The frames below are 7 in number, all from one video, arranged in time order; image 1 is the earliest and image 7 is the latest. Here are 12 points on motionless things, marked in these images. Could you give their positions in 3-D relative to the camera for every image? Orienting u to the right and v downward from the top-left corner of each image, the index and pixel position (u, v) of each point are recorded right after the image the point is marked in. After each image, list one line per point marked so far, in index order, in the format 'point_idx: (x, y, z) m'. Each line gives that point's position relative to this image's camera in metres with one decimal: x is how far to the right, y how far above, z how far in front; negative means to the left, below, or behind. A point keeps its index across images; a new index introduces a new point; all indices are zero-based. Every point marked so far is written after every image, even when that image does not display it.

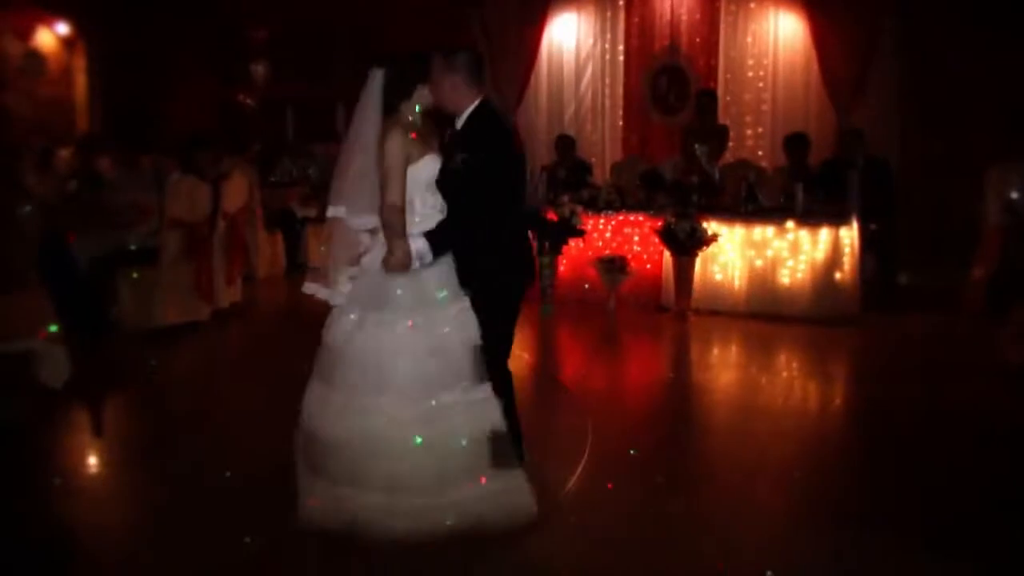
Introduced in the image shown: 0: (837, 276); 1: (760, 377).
0: (+2.1, +0.1, +6.6) m
1: (+1.4, -0.5, +5.6) m
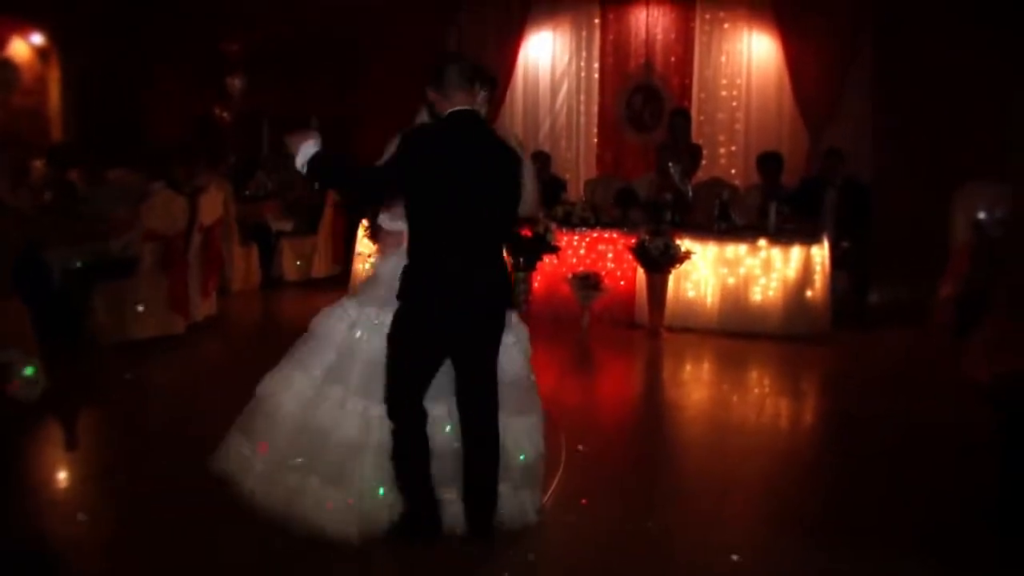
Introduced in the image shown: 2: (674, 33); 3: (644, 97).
0: (+2.0, 0.0, +6.6) m
1: (+1.2, -0.6, +5.6) m
2: (+1.3, +2.1, +8.1) m
3: (+1.1, +1.6, +8.3) m
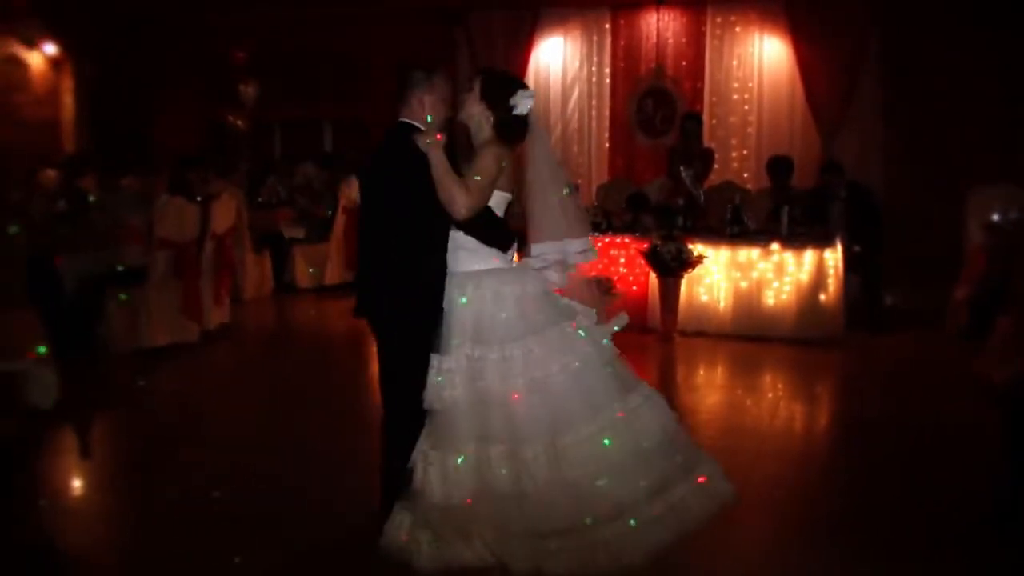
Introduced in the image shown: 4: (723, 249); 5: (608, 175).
0: (+2.0, -0.1, +6.6) m
1: (+1.3, -0.6, +5.6) m
2: (+1.4, +2.1, +8.1) m
3: (+1.2, +1.6, +8.2) m
4: (+1.4, +0.3, +6.7) m
5: (+0.8, +1.0, +8.4) m
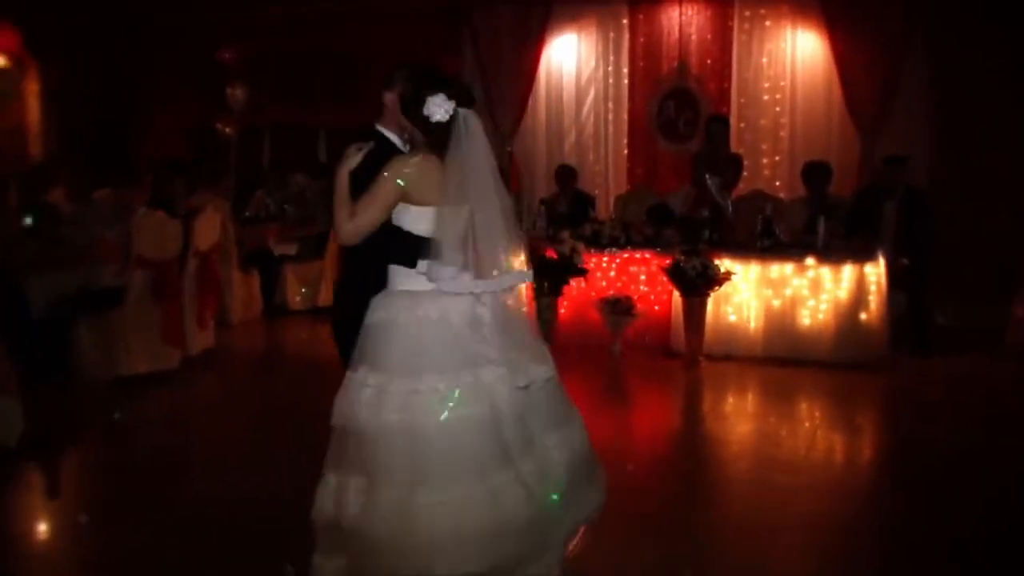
0: (+2.1, -0.2, +6.0) m
1: (+1.3, -0.7, +5.0) m
2: (+1.5, +1.9, +7.6) m
3: (+1.3, +1.4, +7.7) m
4: (+1.5, +0.1, +6.1) m
5: (+0.9, +0.8, +7.9) m
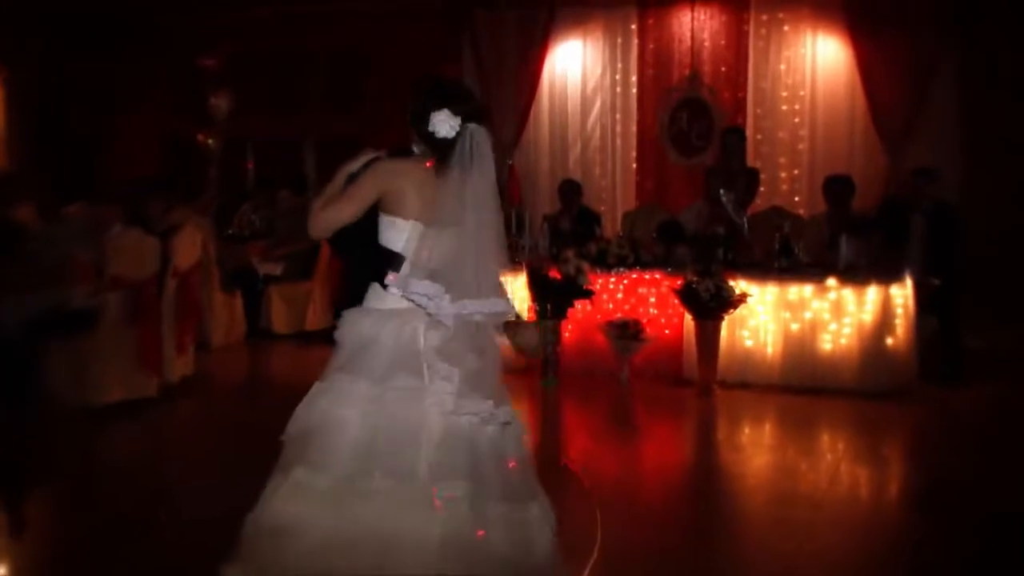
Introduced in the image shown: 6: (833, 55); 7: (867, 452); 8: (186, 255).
0: (+2.1, -0.3, +5.6) m
1: (+1.3, -0.8, +4.6) m
2: (+1.5, +1.8, +7.2) m
3: (+1.3, +1.2, +7.4) m
4: (+1.5, 0.0, +5.7) m
5: (+0.9, +0.6, +7.5) m
6: (+2.2, +1.6, +7.0) m
7: (+1.7, -0.8, +4.7) m
8: (-1.9, +0.2, +5.8) m
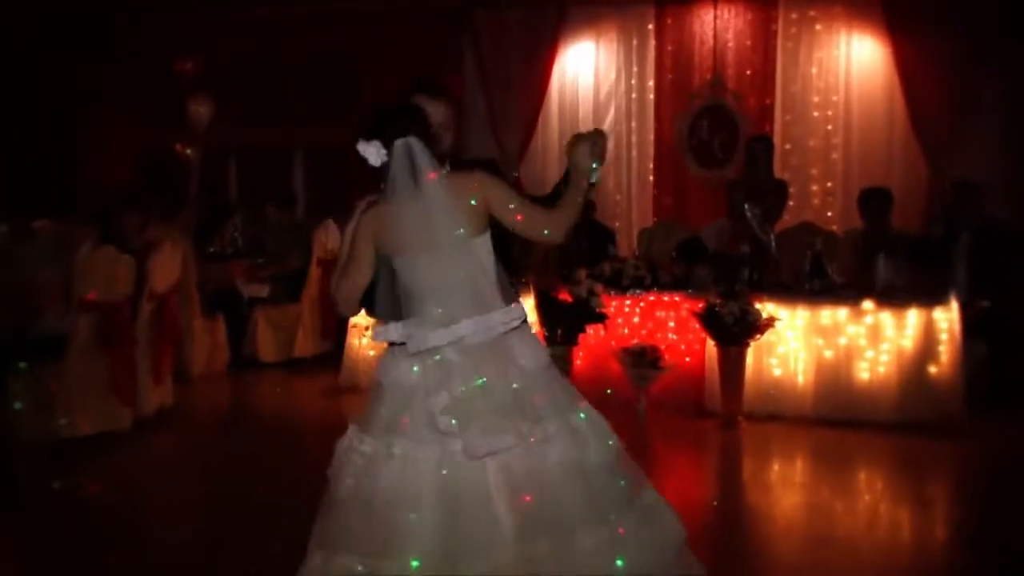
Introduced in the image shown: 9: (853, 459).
0: (+2.2, -0.4, +5.1) m
1: (+1.4, -0.9, +4.1) m
2: (+1.6, +1.6, +6.8) m
3: (+1.3, +1.1, +6.9) m
4: (+1.5, -0.1, +5.2) m
5: (+1.0, +0.5, +7.1) m
6: (+2.3, +1.4, +6.6) m
7: (+1.7, -0.9, +4.2) m
8: (-1.8, +0.1, +5.3) m
9: (+1.6, -0.8, +4.7) m
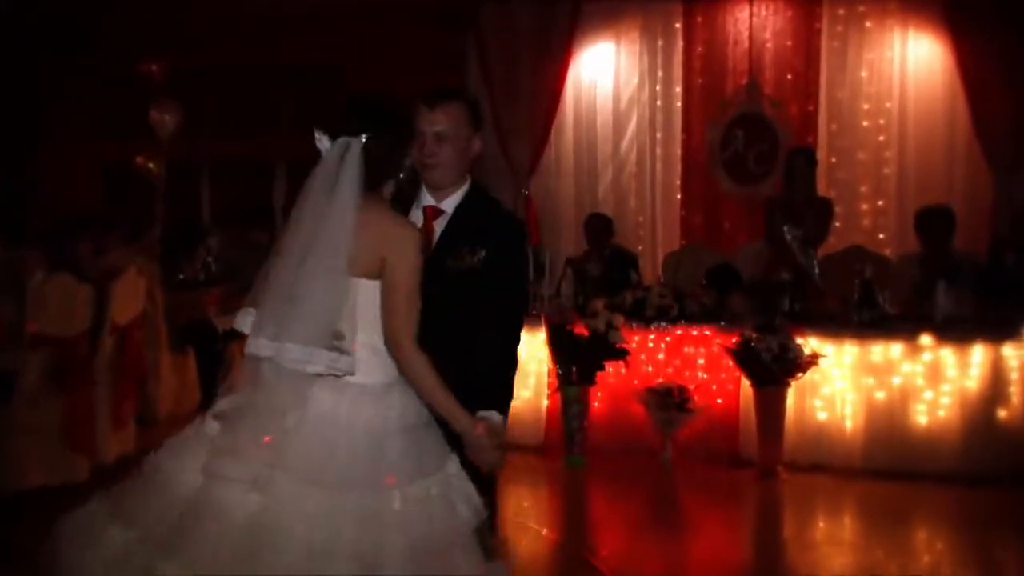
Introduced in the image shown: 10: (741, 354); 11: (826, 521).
0: (+2.2, -0.6, +4.5) m
1: (+1.4, -1.0, +3.5) m
2: (+1.6, +1.4, +6.2) m
3: (+1.4, +0.9, +6.3) m
4: (+1.6, -0.3, +4.6) m
5: (+1.0, +0.2, +6.5) m
6: (+2.3, +1.2, +6.0) m
7: (+1.7, -1.0, +3.6) m
8: (-1.8, -0.1, +4.7) m
9: (+1.7, -0.9, +4.1) m
10: (+1.0, -0.3, +4.5) m
11: (+1.3, -1.0, +4.0) m
